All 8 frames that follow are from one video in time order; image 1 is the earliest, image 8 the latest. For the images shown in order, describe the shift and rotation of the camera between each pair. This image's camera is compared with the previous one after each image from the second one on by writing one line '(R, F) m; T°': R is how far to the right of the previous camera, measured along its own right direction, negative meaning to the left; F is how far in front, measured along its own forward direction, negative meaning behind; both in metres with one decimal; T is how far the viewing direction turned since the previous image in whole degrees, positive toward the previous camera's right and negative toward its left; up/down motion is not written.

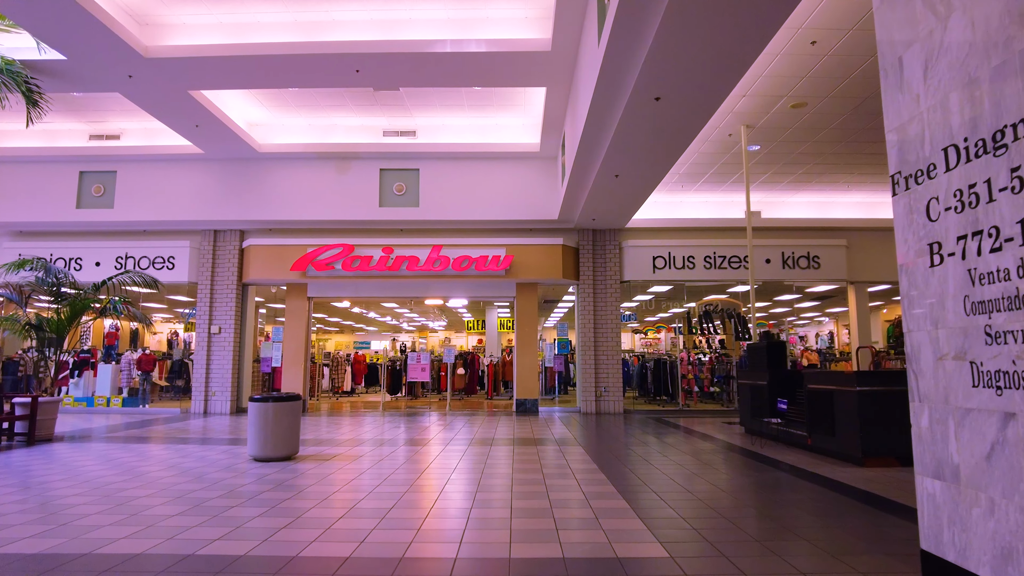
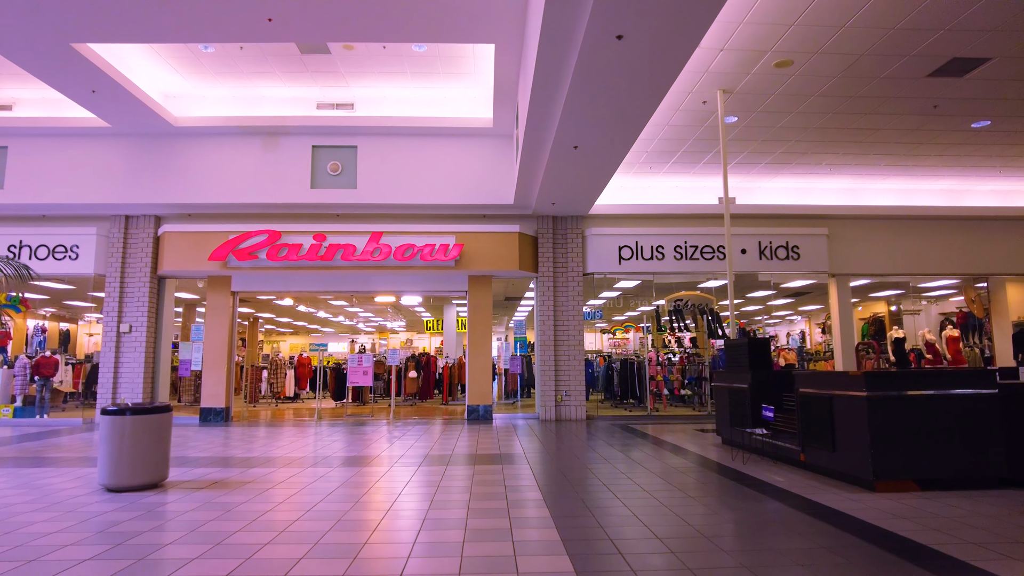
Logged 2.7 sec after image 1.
(+0.3, +1.2) m; +3°
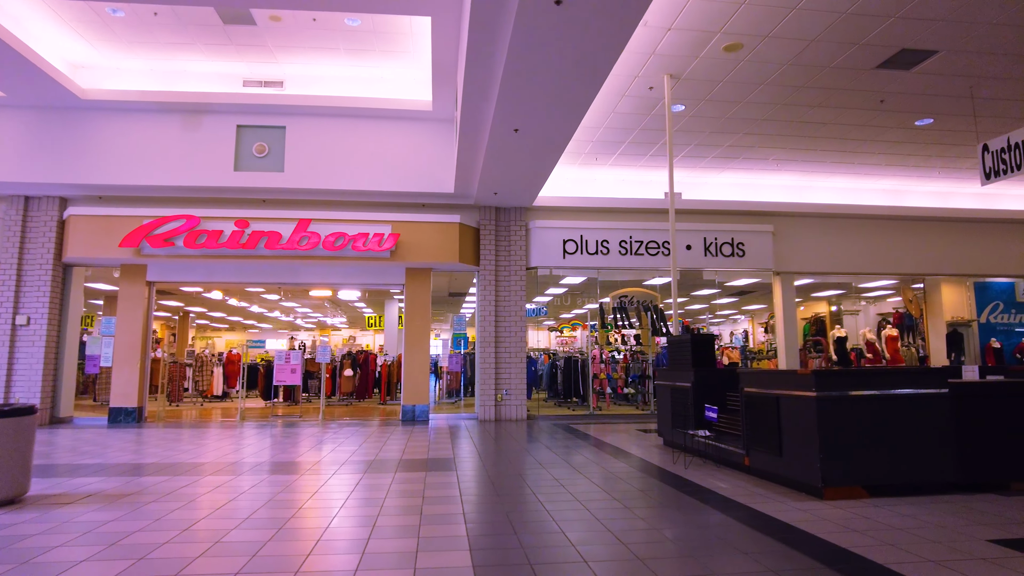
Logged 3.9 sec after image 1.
(+0.2, +0.5) m; +4°
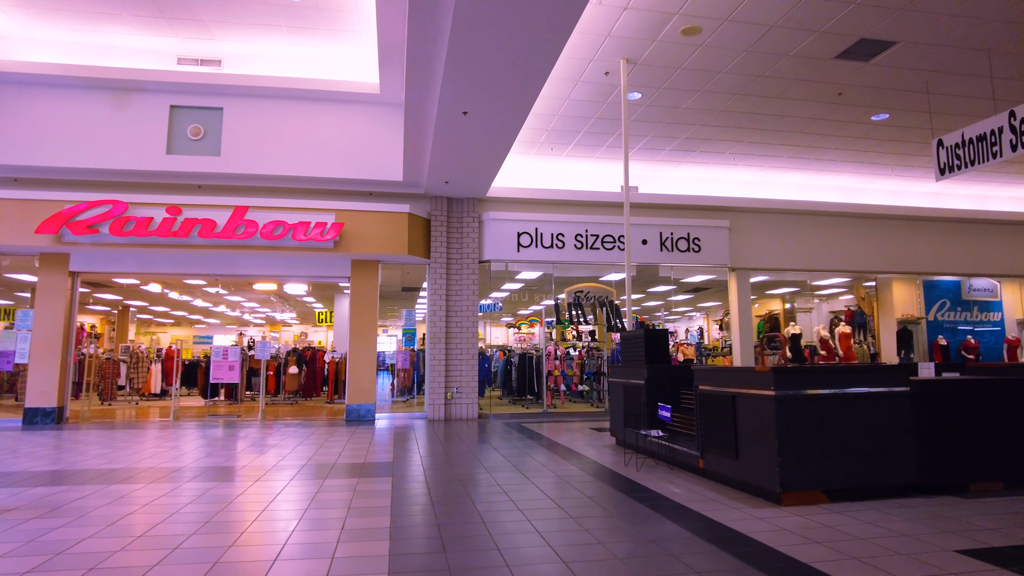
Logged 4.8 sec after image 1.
(+0.1, +0.4) m; +3°
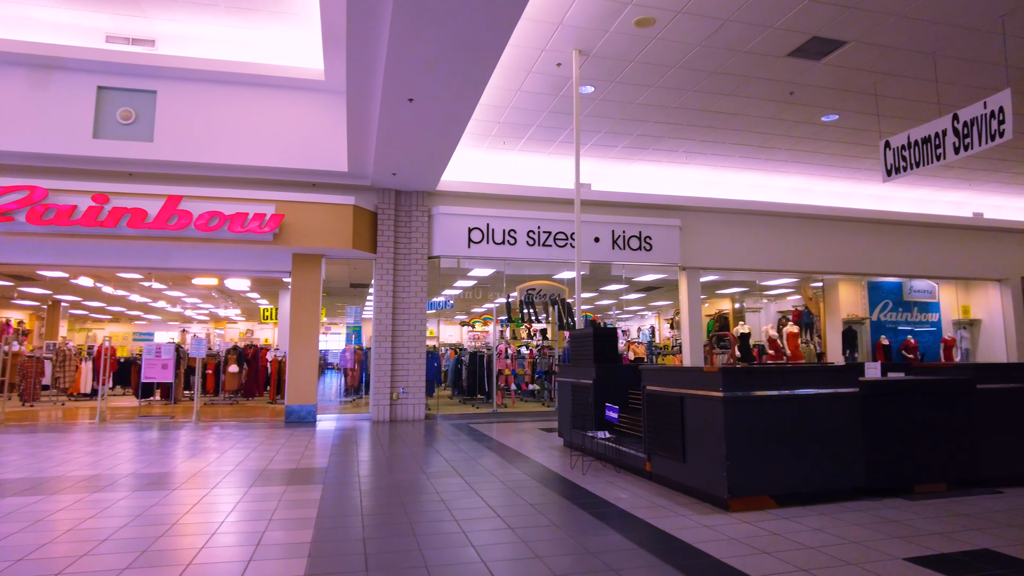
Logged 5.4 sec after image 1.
(+0.1, +0.2) m; +4°
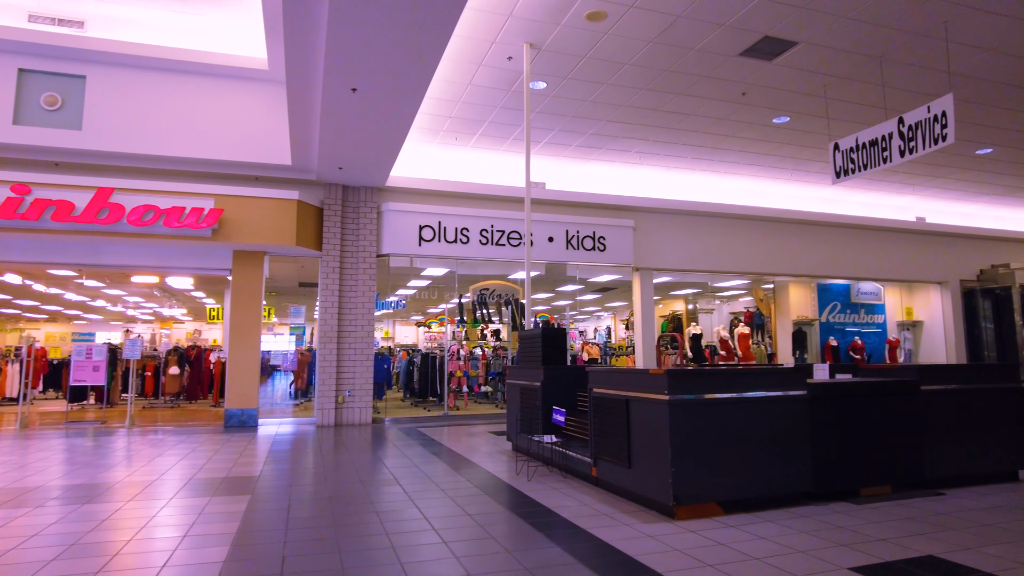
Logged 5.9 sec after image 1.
(+0.1, +0.2) m; +3°
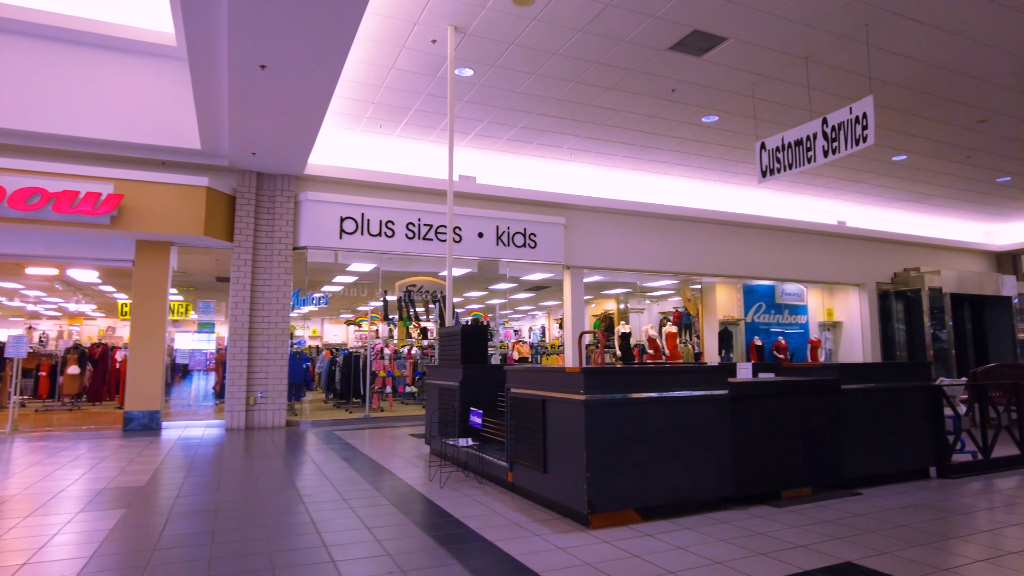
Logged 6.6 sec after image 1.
(+0.2, +0.3) m; +5°
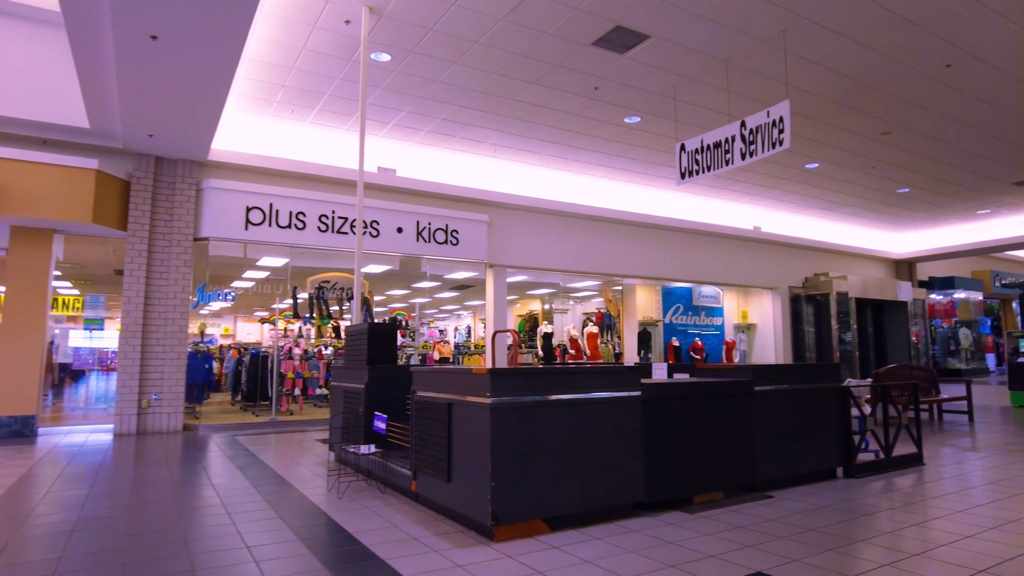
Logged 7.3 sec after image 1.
(+0.1, +0.2) m; +6°
